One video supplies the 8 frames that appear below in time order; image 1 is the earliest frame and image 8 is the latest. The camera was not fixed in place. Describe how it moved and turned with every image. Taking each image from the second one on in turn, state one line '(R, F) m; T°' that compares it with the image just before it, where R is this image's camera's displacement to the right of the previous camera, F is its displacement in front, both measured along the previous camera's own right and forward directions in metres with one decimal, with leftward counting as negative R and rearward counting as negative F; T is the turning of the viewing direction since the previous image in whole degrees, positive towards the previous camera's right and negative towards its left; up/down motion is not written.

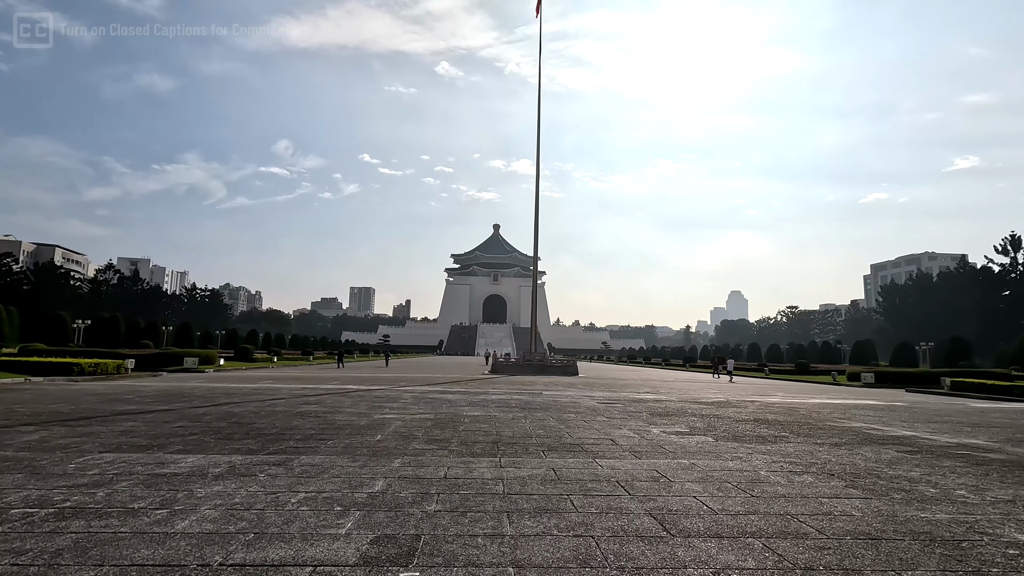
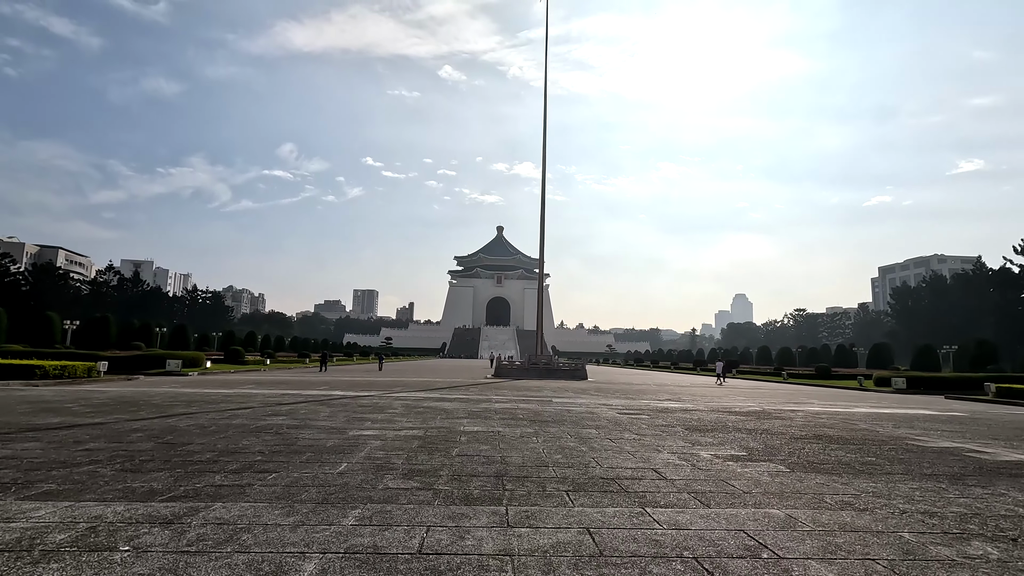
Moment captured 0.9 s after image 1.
(0.0, +1.4) m; 0°
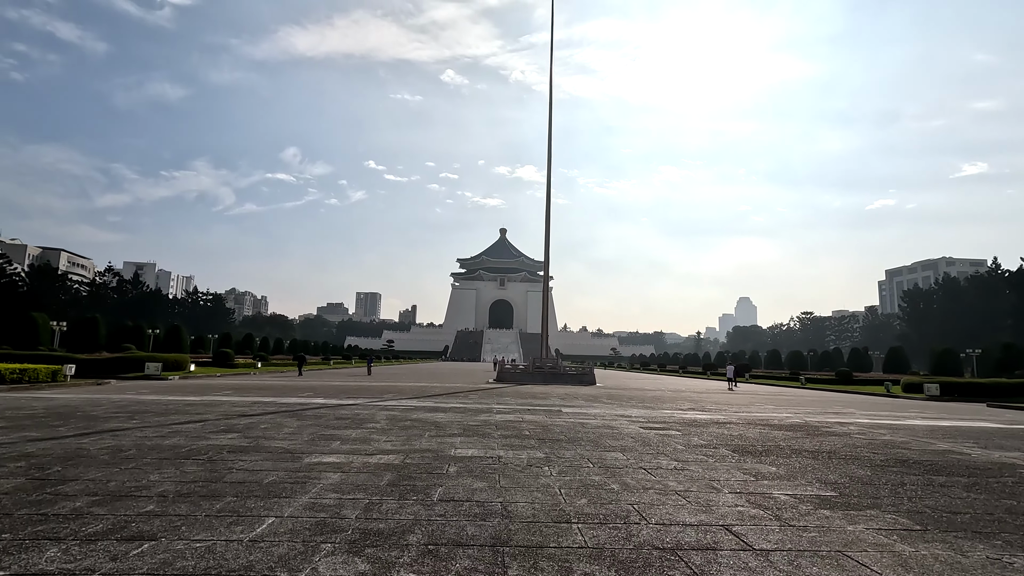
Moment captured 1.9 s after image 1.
(0.0, +1.4) m; 0°
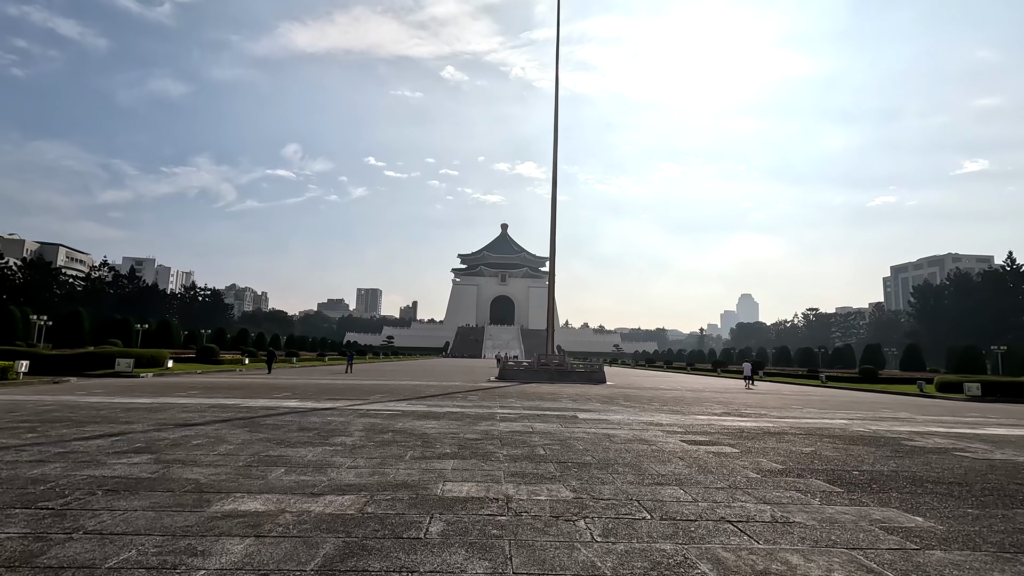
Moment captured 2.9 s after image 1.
(-0.1, +1.6) m; 0°
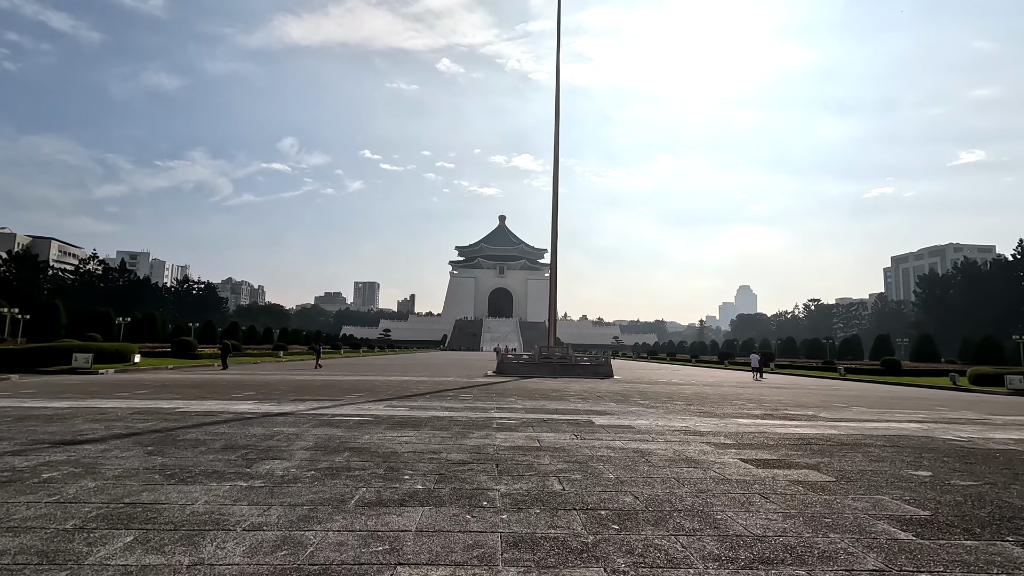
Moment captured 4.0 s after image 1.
(0.0, +1.6) m; 0°
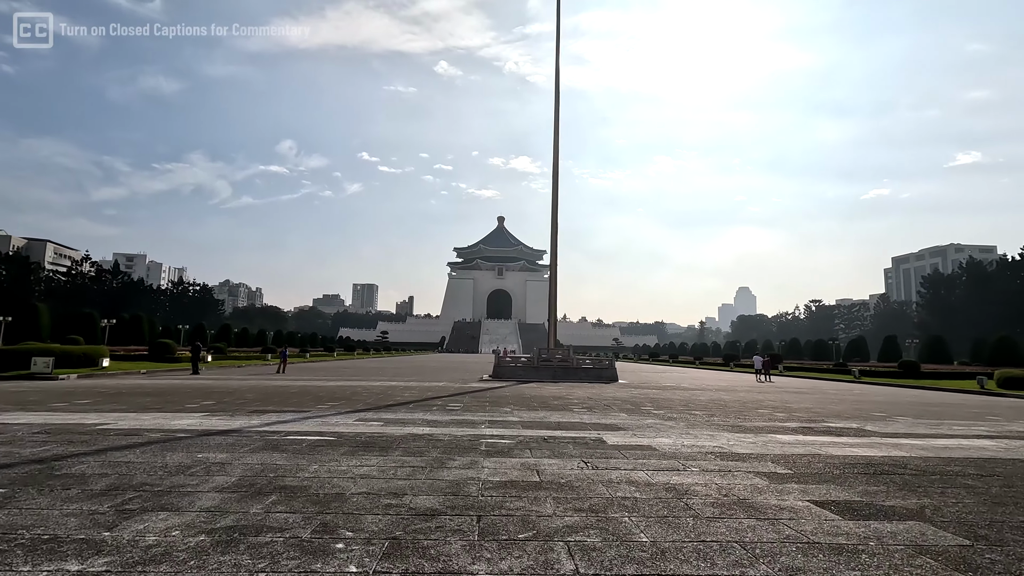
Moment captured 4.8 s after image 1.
(+0.1, +1.2) m; 0°
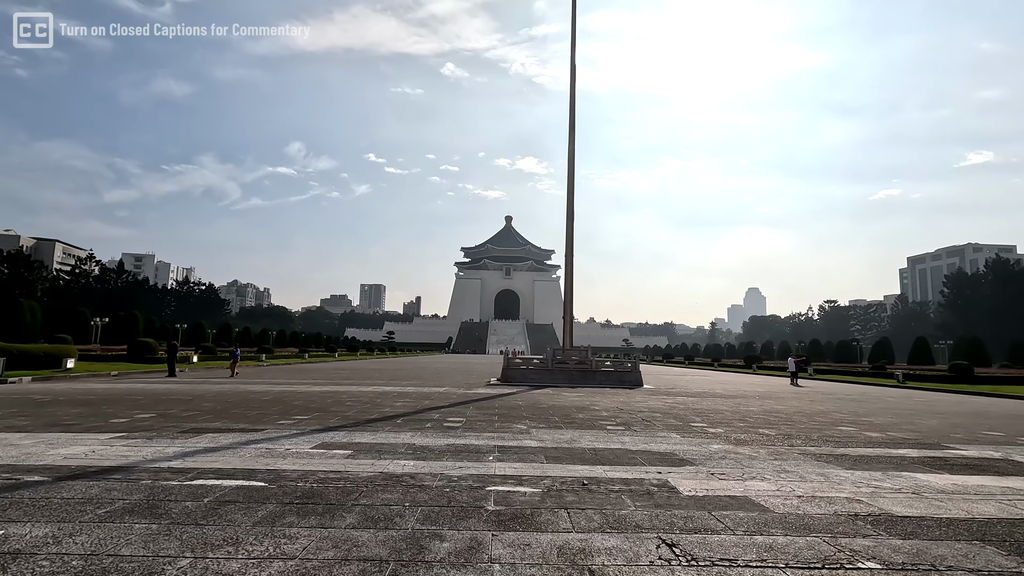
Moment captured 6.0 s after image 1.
(-0.1, +1.8) m; -1°
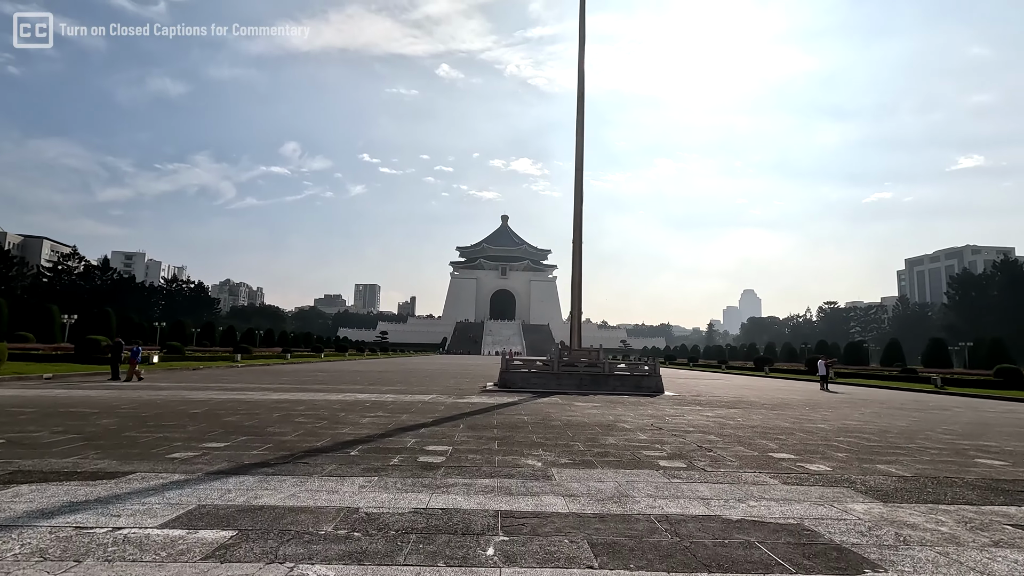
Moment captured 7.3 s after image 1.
(-0.1, +2.1) m; 0°
